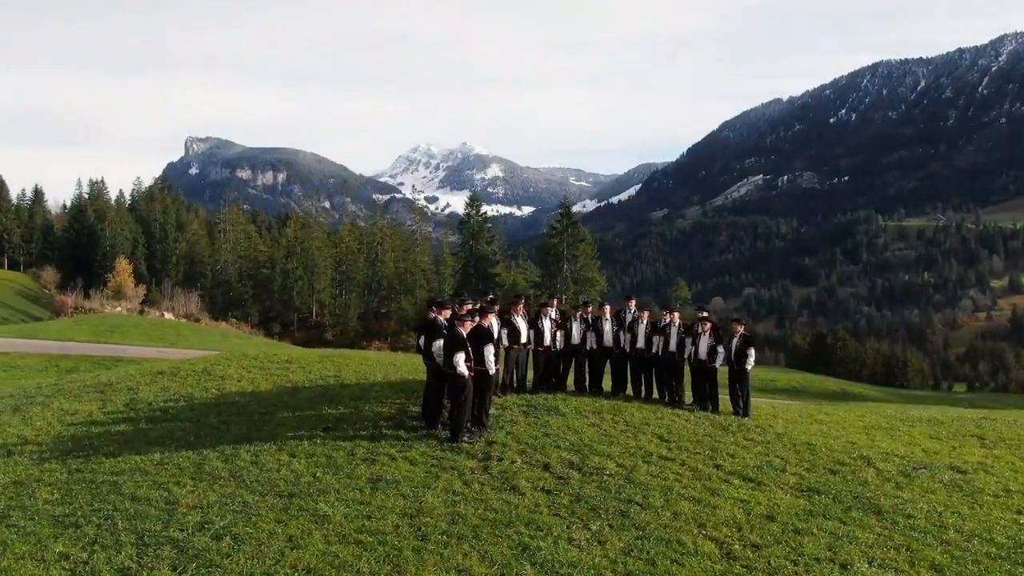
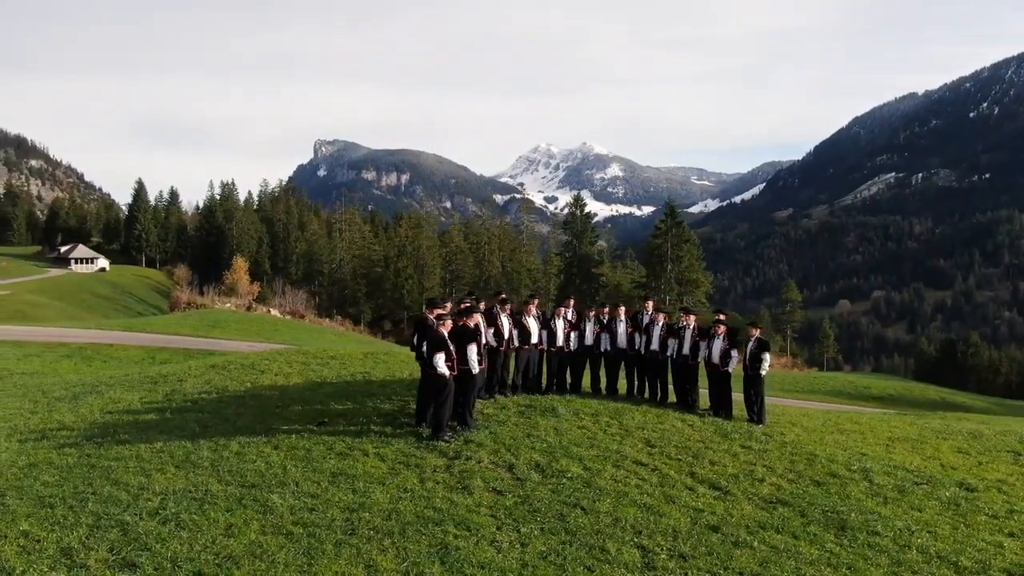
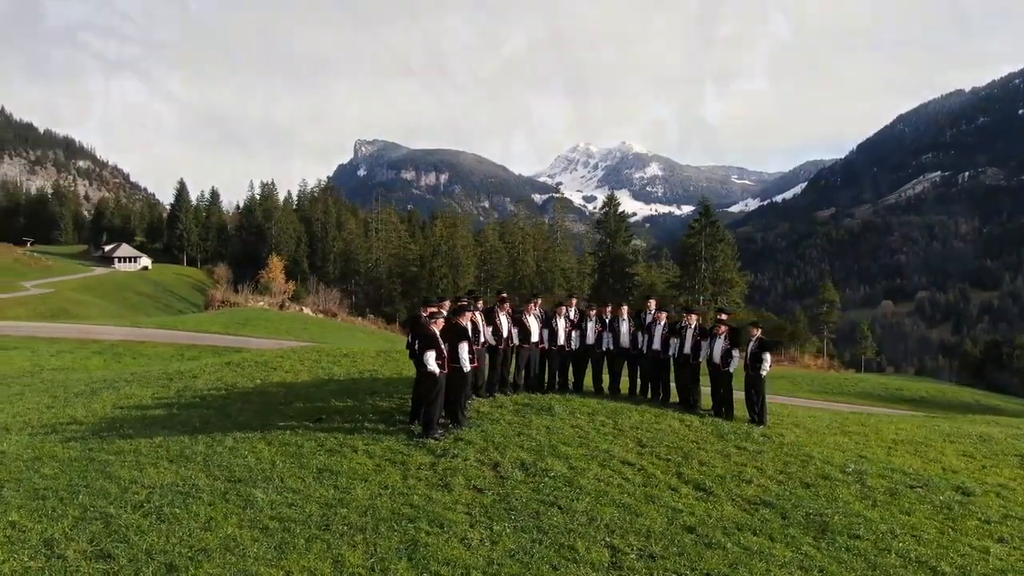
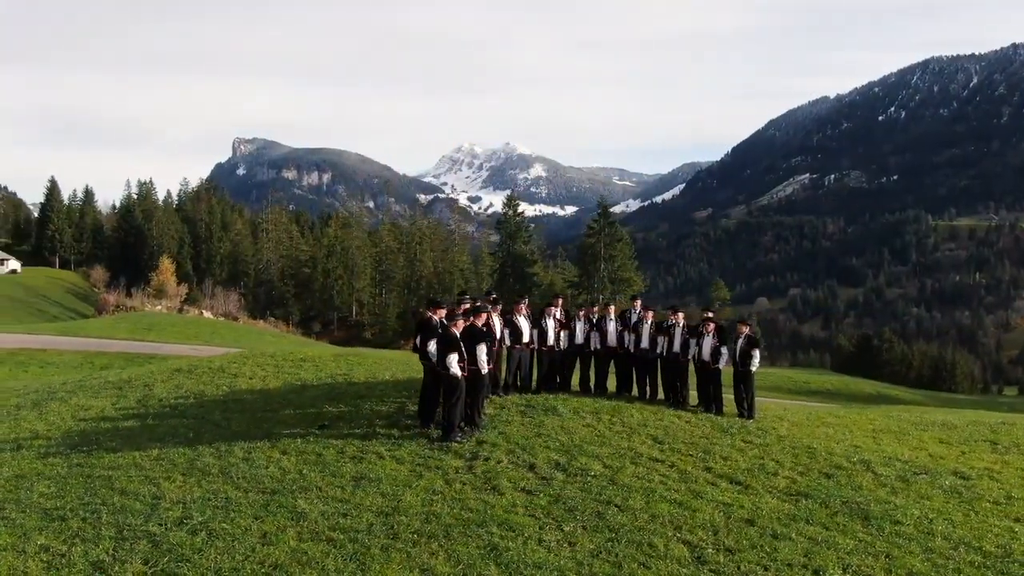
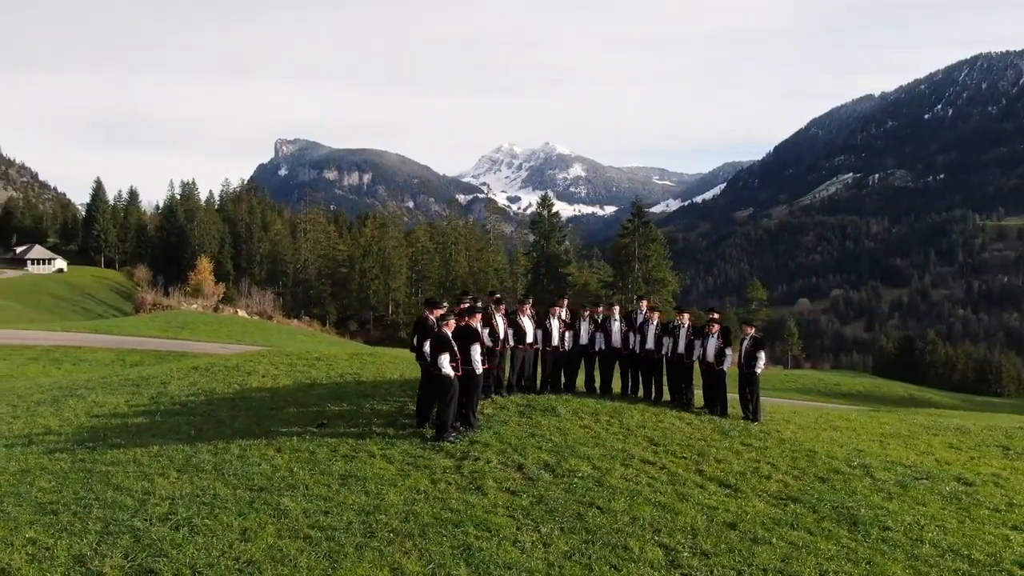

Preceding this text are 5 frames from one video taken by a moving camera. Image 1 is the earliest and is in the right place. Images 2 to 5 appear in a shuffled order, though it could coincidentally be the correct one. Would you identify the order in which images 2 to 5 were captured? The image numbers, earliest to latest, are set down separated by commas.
4, 5, 2, 3
